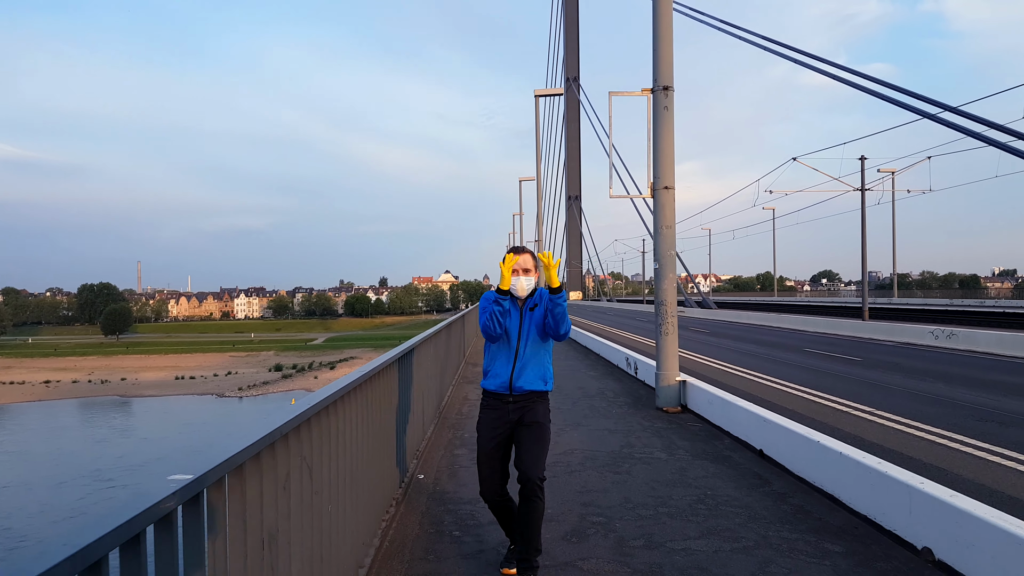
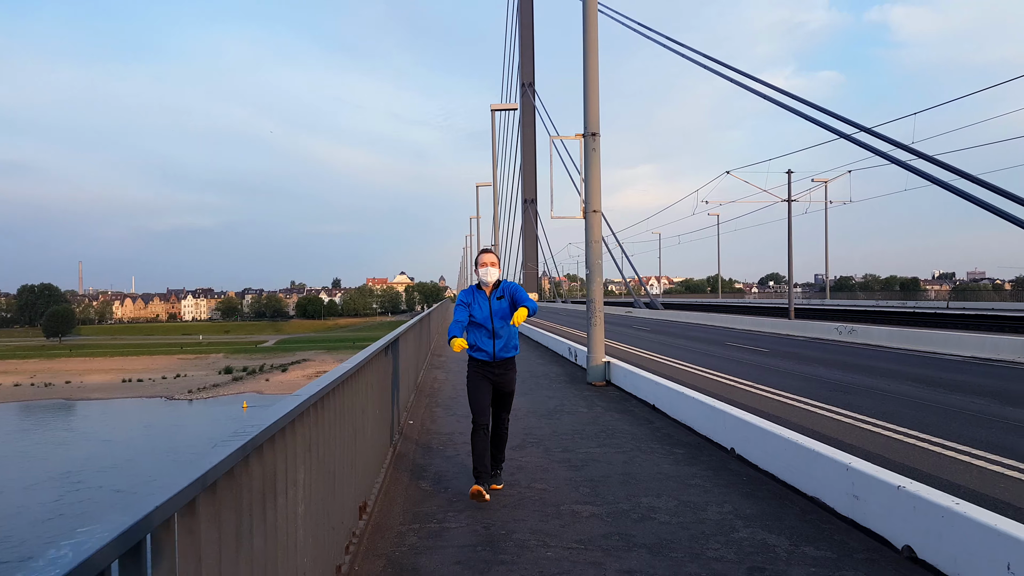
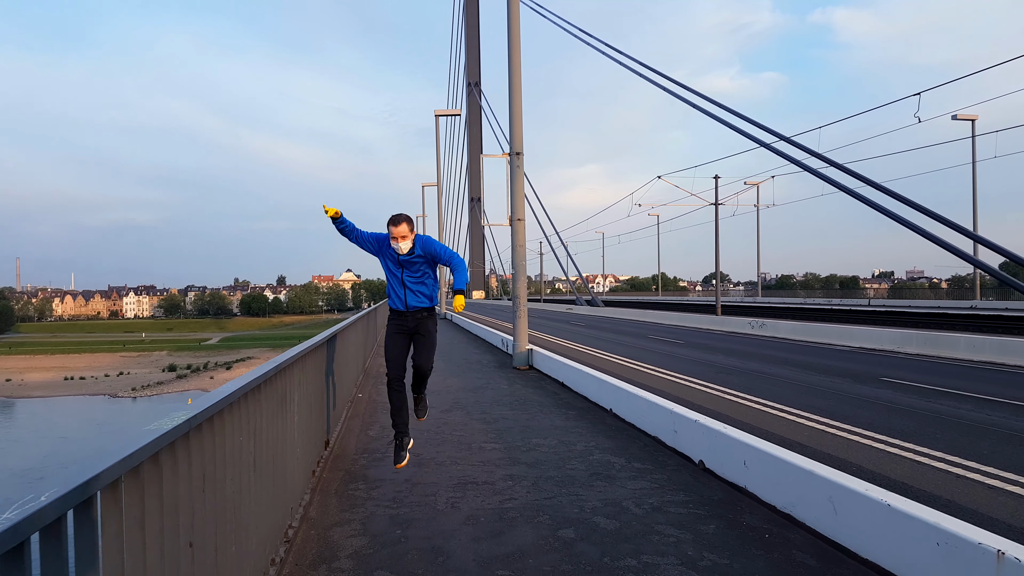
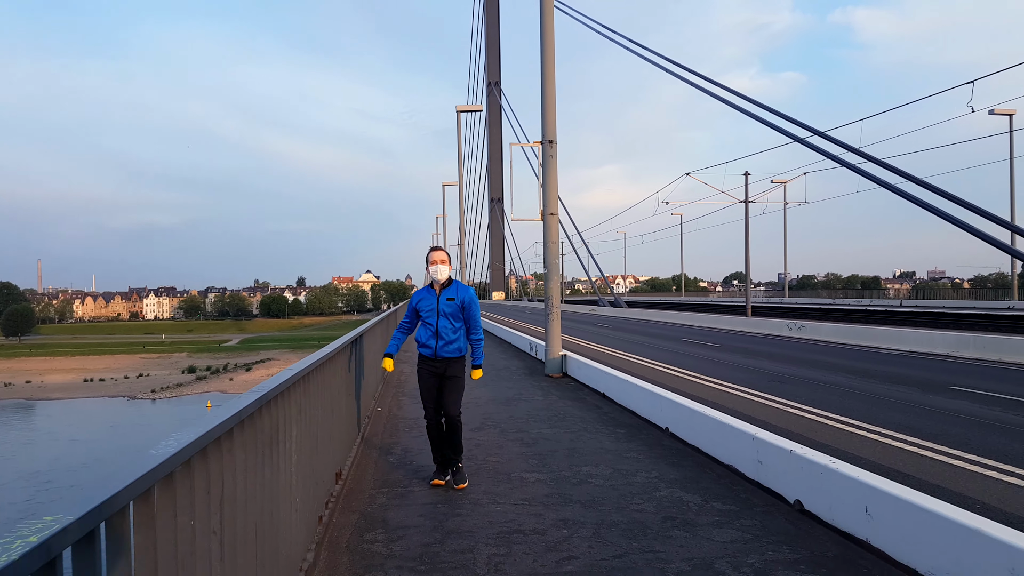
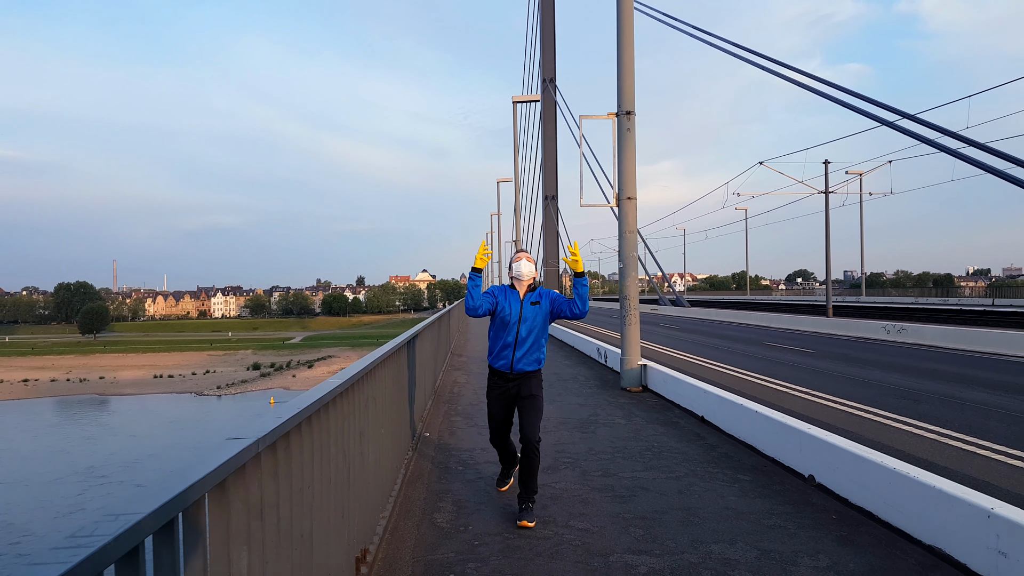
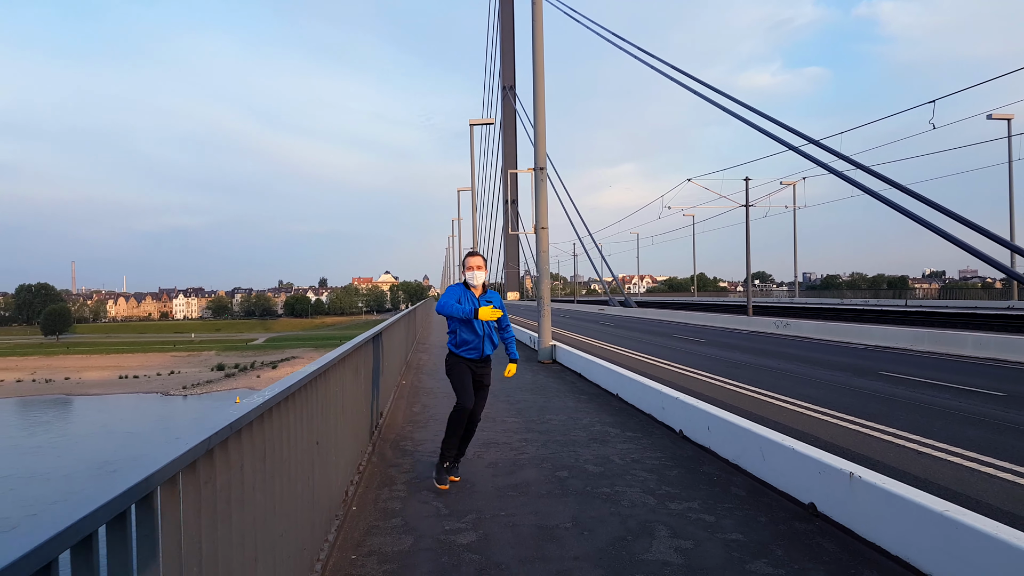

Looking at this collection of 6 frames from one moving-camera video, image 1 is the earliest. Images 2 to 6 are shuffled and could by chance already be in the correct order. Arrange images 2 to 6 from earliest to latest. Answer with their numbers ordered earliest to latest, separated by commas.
5, 2, 4, 3, 6
